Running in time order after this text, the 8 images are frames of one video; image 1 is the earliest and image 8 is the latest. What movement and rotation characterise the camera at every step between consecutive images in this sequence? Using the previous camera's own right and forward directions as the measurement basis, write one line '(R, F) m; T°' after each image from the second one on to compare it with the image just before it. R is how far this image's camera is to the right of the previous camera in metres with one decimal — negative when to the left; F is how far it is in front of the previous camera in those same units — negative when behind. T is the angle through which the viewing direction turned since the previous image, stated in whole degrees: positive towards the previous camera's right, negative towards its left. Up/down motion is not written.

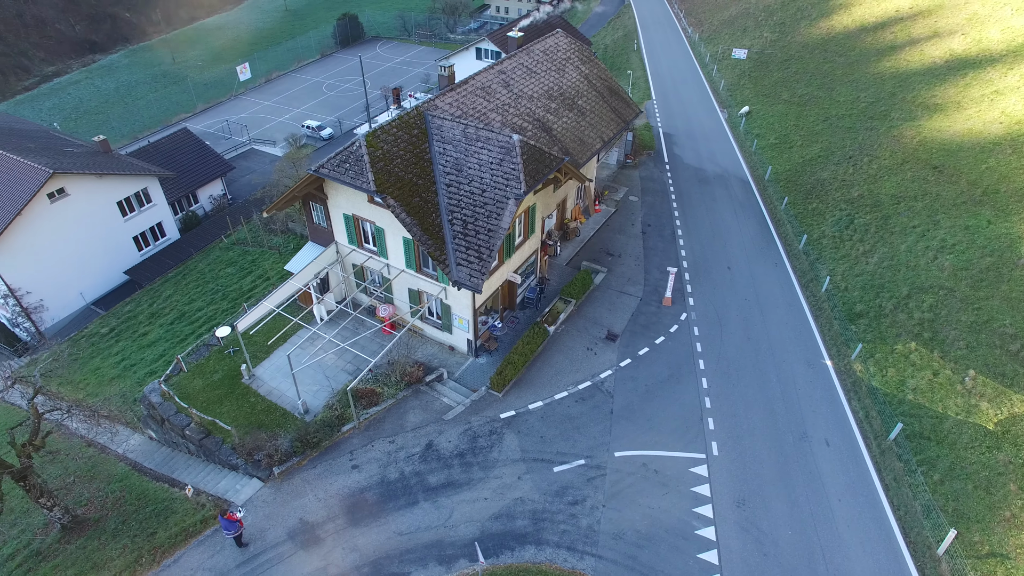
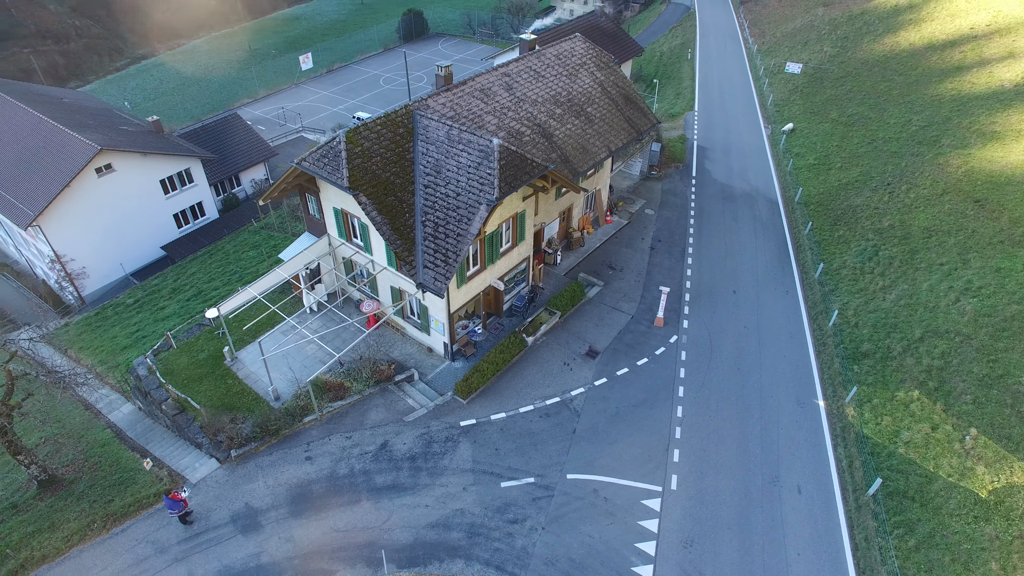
(+3.0, +0.6) m; -6°
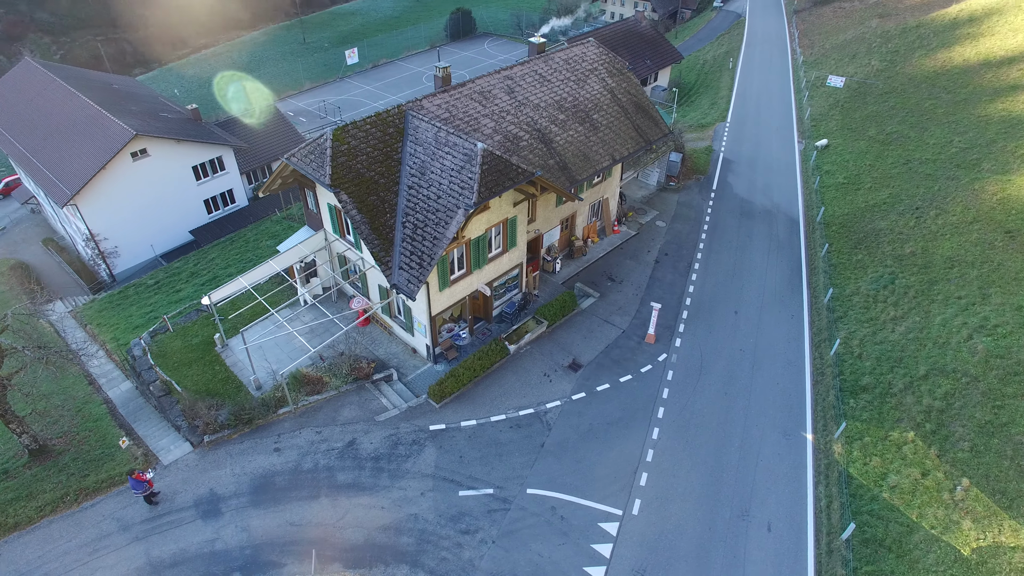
(+2.2, +0.4) m; -4°
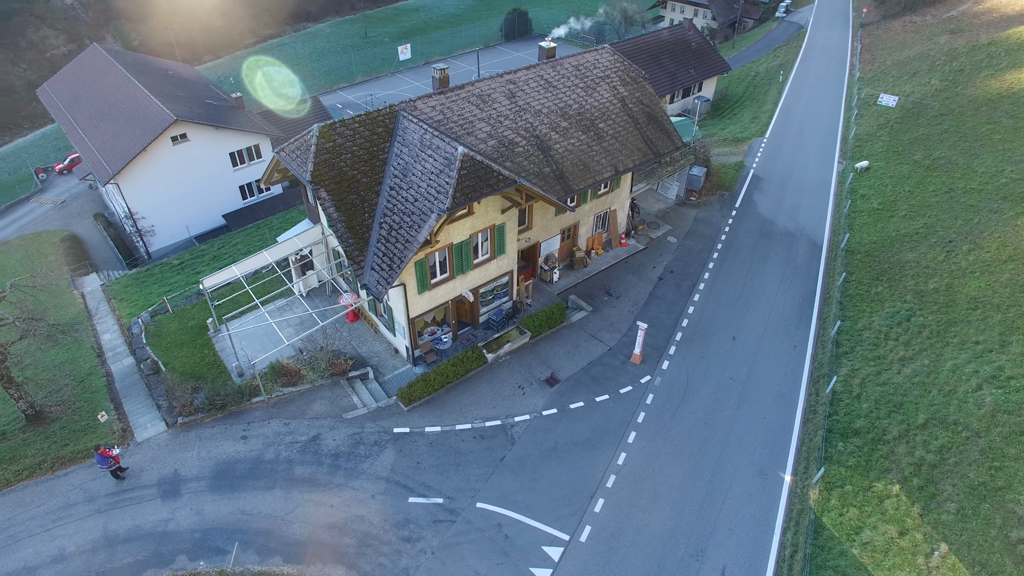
(+2.6, +0.5) m; -5°
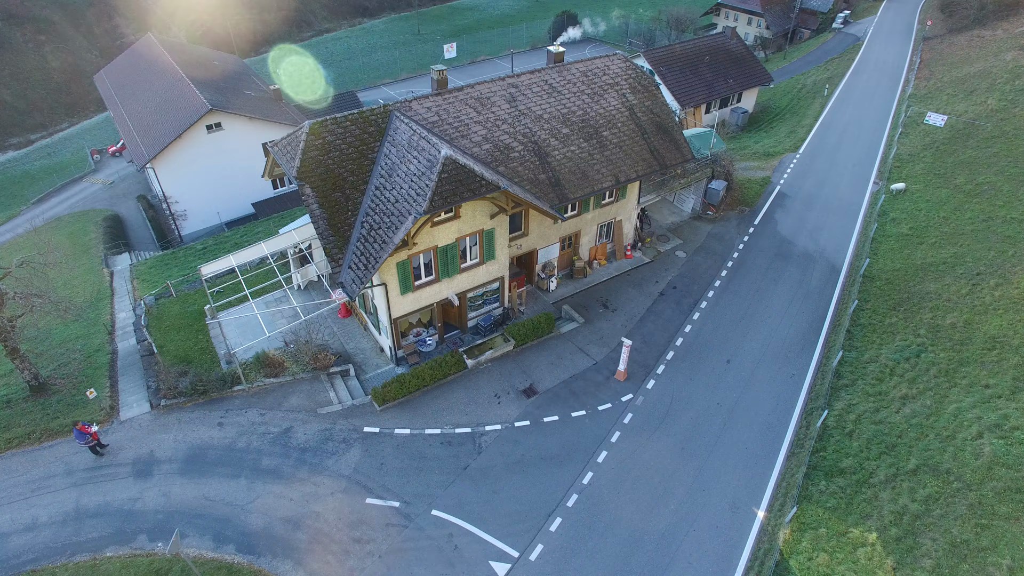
(+2.2, +0.4) m; -4°
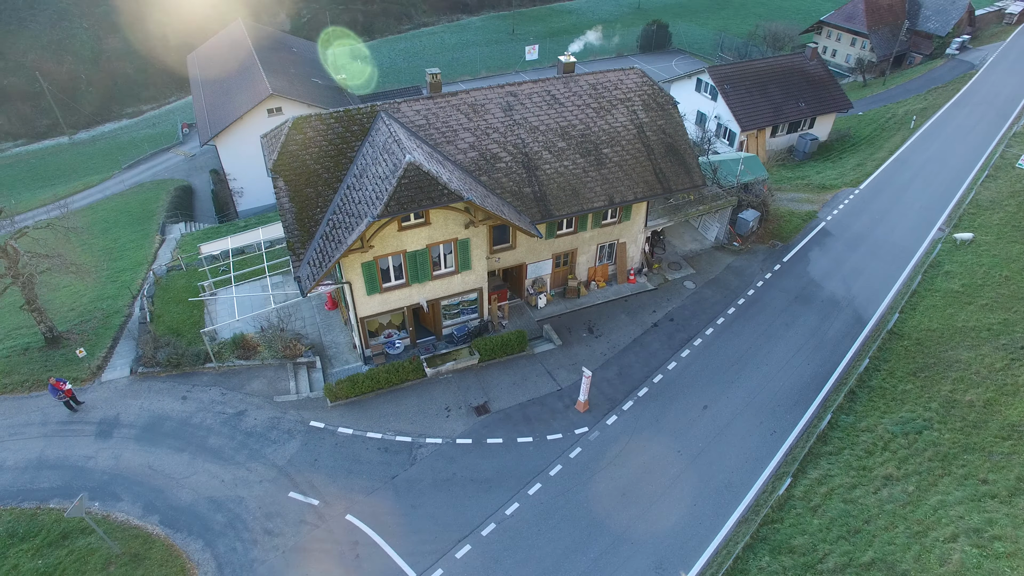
(+4.1, +0.9) m; -8°
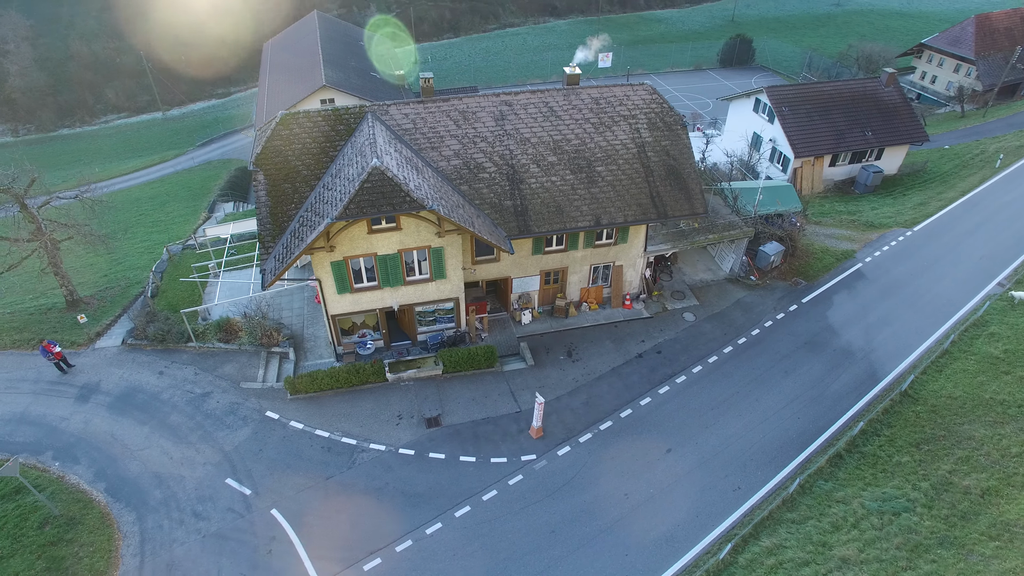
(+3.7, +0.8) m; -7°
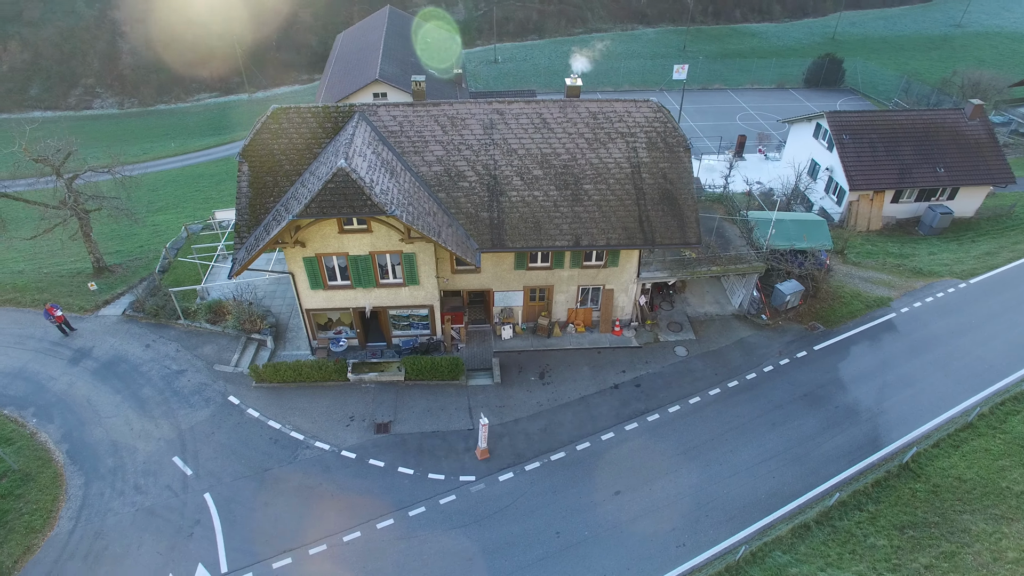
(+3.7, +0.9) m; -7°
